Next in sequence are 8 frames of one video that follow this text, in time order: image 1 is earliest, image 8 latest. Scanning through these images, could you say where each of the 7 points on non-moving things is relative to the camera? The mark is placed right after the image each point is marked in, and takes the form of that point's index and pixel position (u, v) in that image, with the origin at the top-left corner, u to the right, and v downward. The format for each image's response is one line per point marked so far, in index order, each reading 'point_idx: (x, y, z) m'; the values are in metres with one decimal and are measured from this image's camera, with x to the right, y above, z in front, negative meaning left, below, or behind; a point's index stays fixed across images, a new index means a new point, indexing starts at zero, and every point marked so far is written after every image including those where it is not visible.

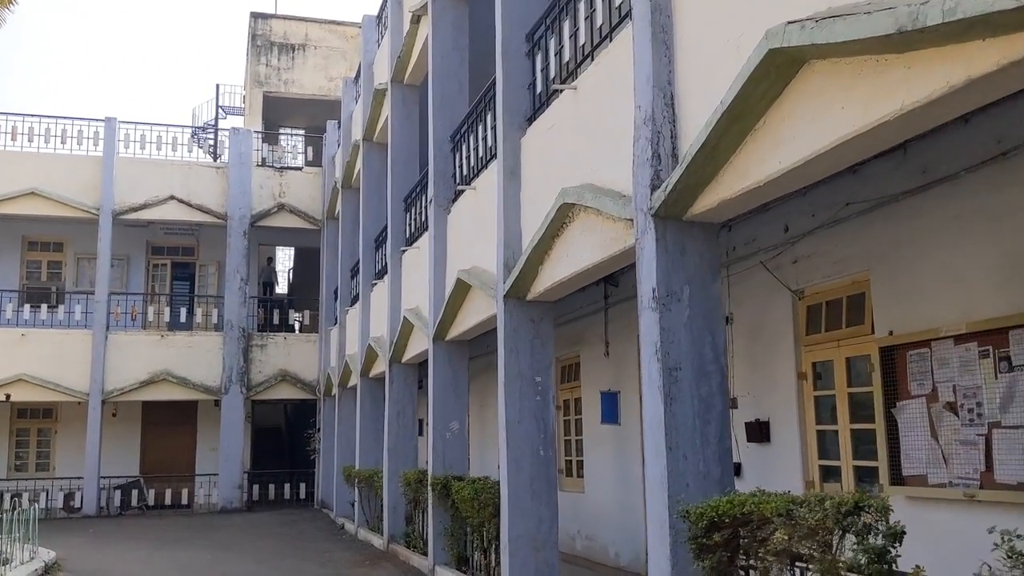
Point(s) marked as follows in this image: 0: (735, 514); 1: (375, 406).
0: (+0.9, -0.9, +3.6) m
1: (-2.0, -1.7, +13.5) m
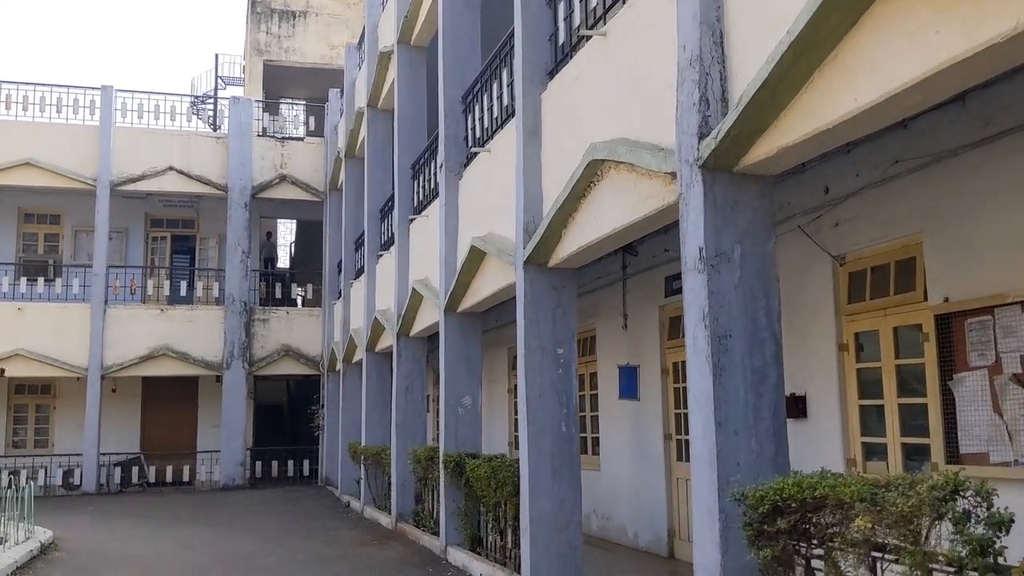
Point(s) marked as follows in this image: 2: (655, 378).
0: (+1.0, -0.7, +3.2) m
1: (-1.9, -1.3, +13.1) m
2: (+1.3, -0.8, +8.4) m
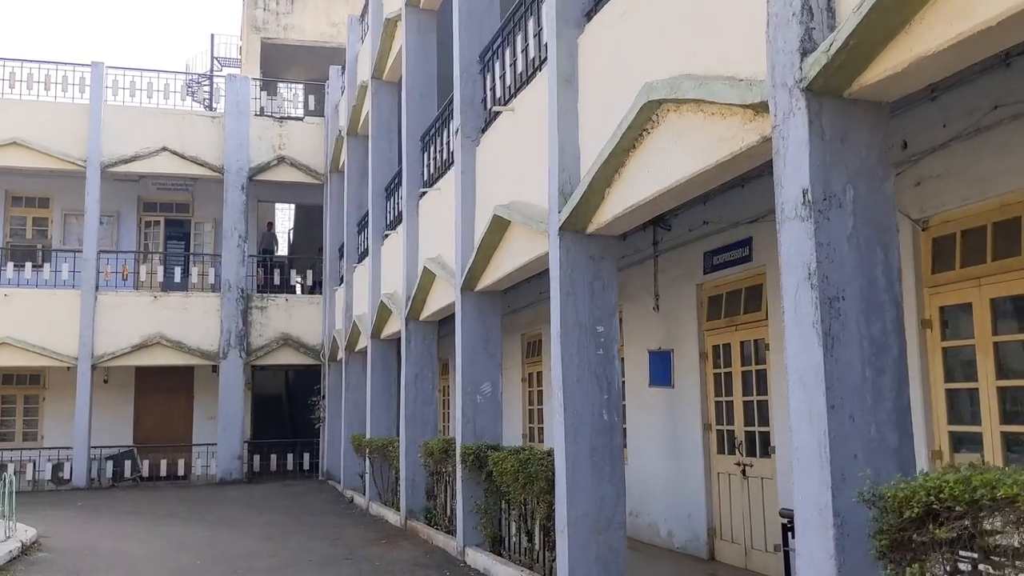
0: (+1.2, -0.6, +2.5) m
1: (-1.7, -1.1, +12.3) m
2: (+1.5, -0.6, +7.7) m
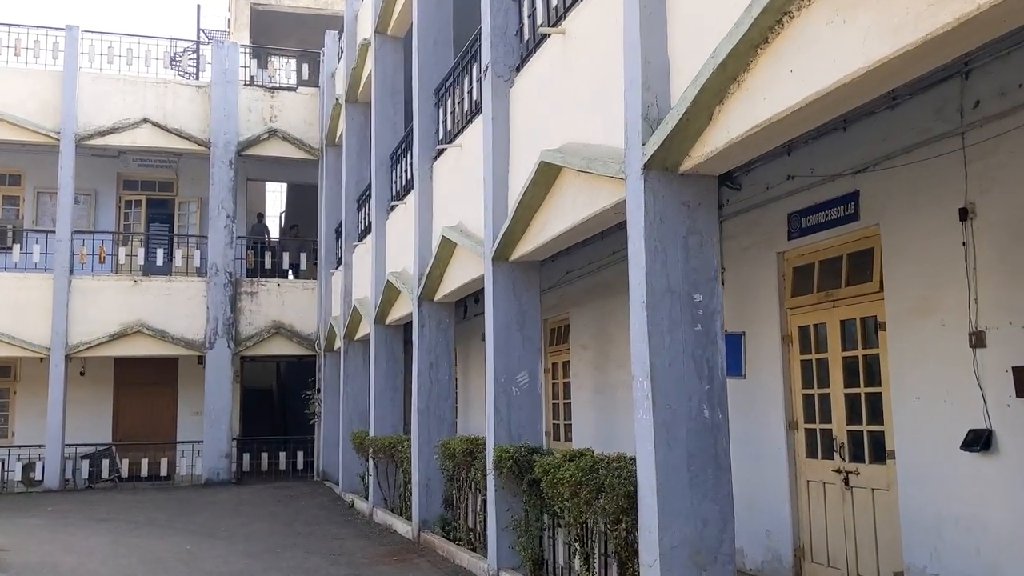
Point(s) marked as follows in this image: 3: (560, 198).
0: (+1.6, -0.4, +1.1) m
1: (-1.4, -0.8, +11.0) m
2: (+1.8, -0.4, +6.4) m
3: (+0.3, +0.5, +5.6) m
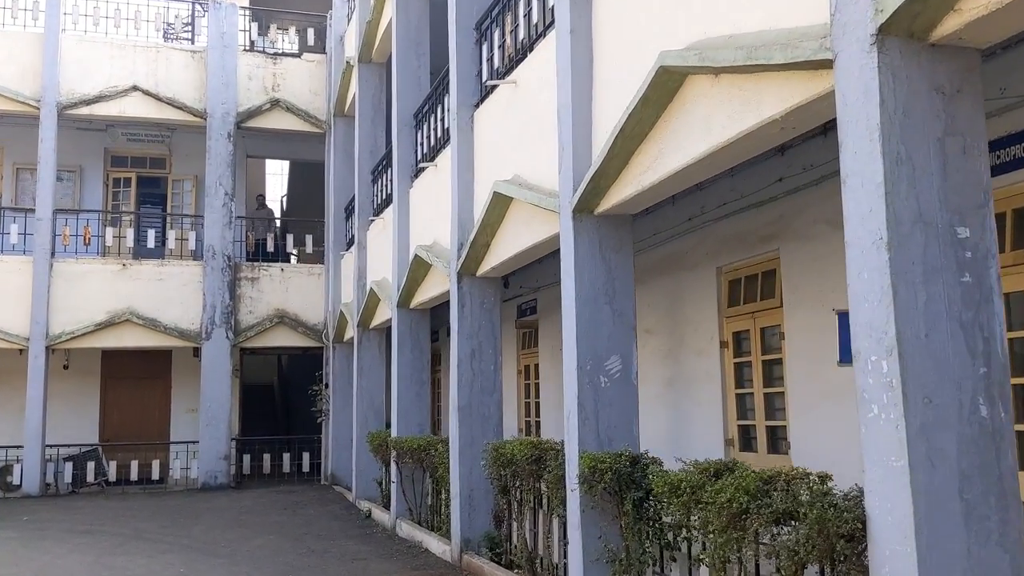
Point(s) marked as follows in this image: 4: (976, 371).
0: (+2.1, -0.2, -0.3) m
1: (-1.0, -0.6, +9.5) m
2: (+2.3, -0.2, +4.9) m
3: (+0.8, +0.8, +4.1) m
4: (+1.3, -0.2, +2.7) m
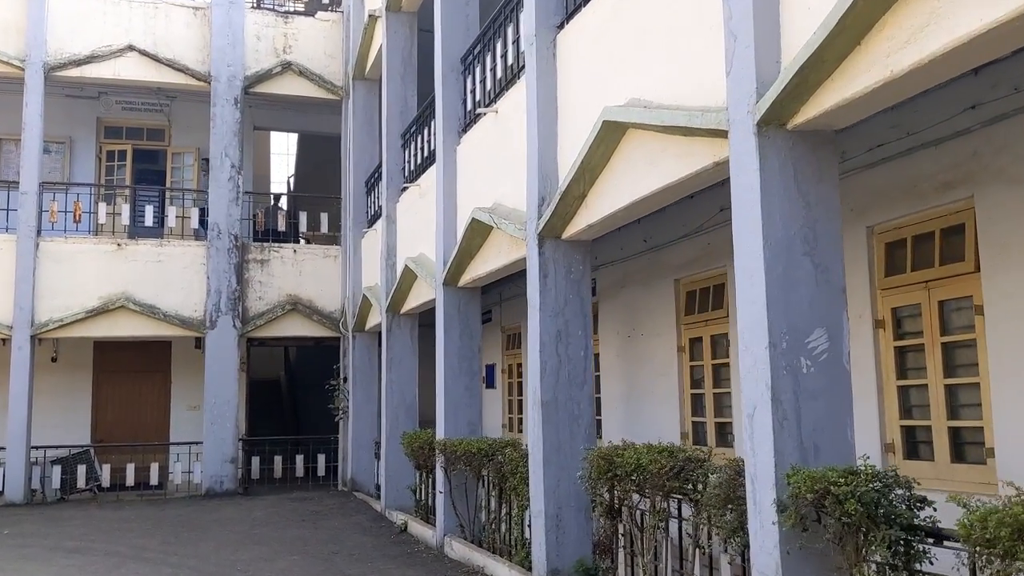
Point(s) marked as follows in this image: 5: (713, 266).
0: (+2.7, 0.0, -1.8) m
1: (-0.4, -0.4, +8.1) m
2: (+2.9, 0.0, +3.5) m
3: (+1.4, +1.0, +2.7) m
4: (+2.0, 0.0, +1.2) m
5: (+1.6, +0.2, +7.3) m
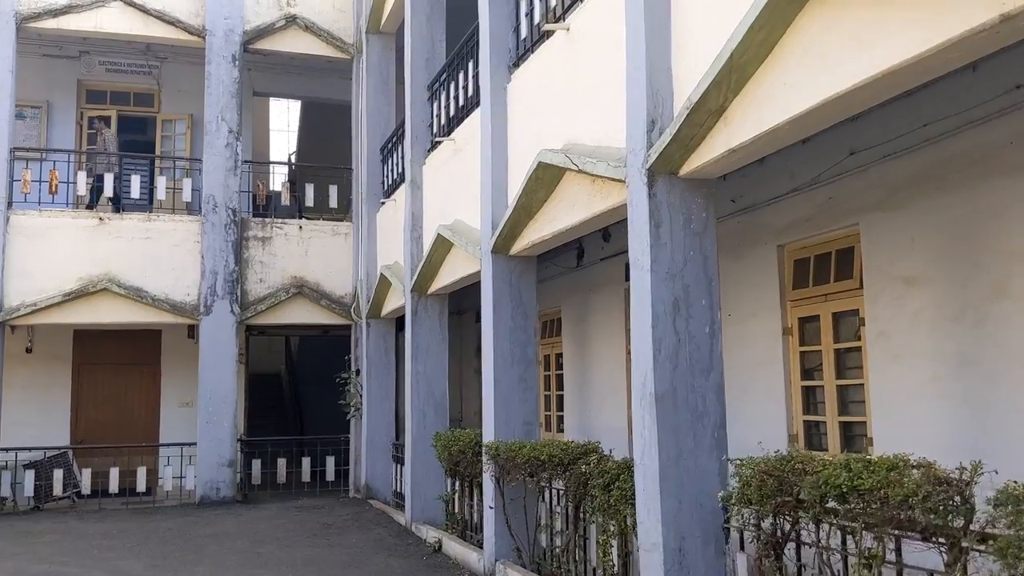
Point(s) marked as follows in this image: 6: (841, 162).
0: (+3.2, +0.2, -3.3) m
1: (+0.1, -0.2, +6.6) m
2: (+3.4, +0.2, +2.0) m
3: (+1.9, +1.2, +1.2) m
4: (+2.5, +0.2, -0.3) m
5: (+2.1, +0.4, +5.8) m
6: (+2.1, +0.8, +5.8) m
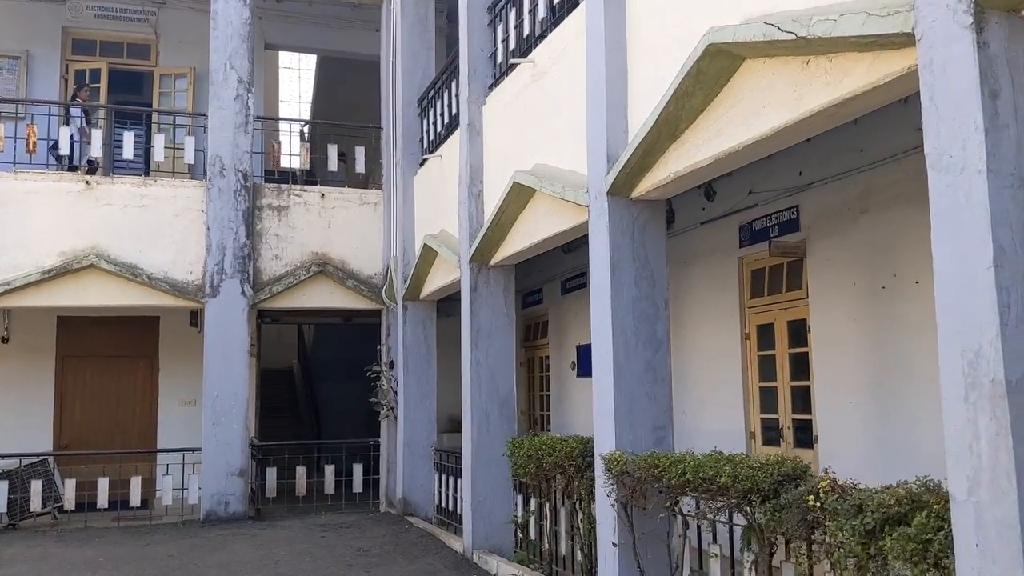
0: (+3.9, +0.4, -5.0) m
1: (+0.7, +0.1, +4.8) m
2: (+4.0, +0.5, +0.2) m
3: (+2.5, +1.4, -0.6) m
4: (+3.1, +0.4, -2.0) m
5: (+2.7, +0.6, +4.1) m
6: (+2.7, +1.0, +4.0) m
